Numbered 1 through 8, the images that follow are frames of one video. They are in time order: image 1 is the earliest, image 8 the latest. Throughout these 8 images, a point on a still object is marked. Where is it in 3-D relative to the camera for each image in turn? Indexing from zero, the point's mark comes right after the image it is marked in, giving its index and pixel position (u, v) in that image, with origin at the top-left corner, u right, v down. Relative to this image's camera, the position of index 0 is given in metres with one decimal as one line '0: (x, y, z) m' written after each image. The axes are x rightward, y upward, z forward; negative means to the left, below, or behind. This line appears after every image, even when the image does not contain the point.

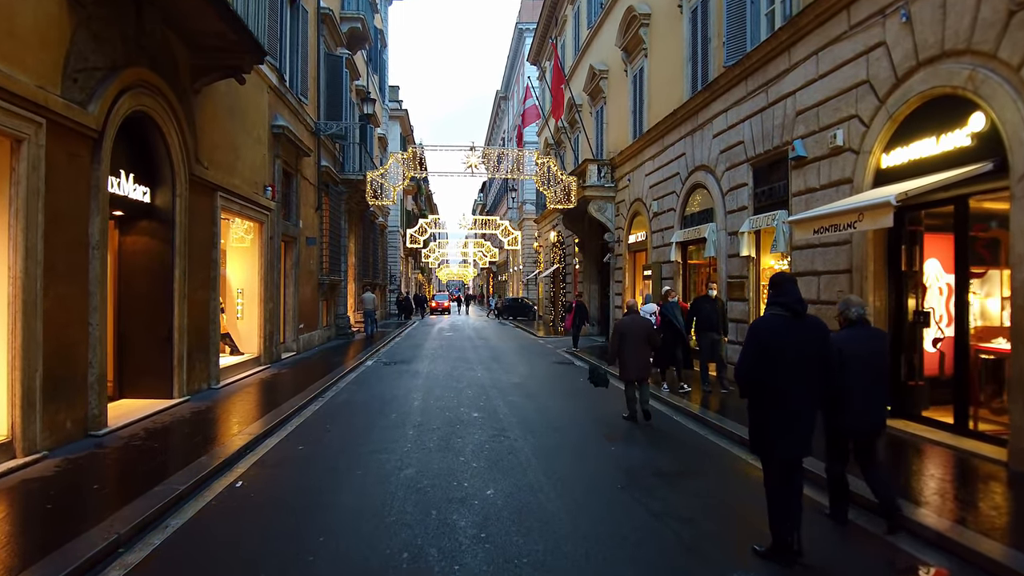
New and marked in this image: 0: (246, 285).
0: (-5.0, +0.1, +12.8) m
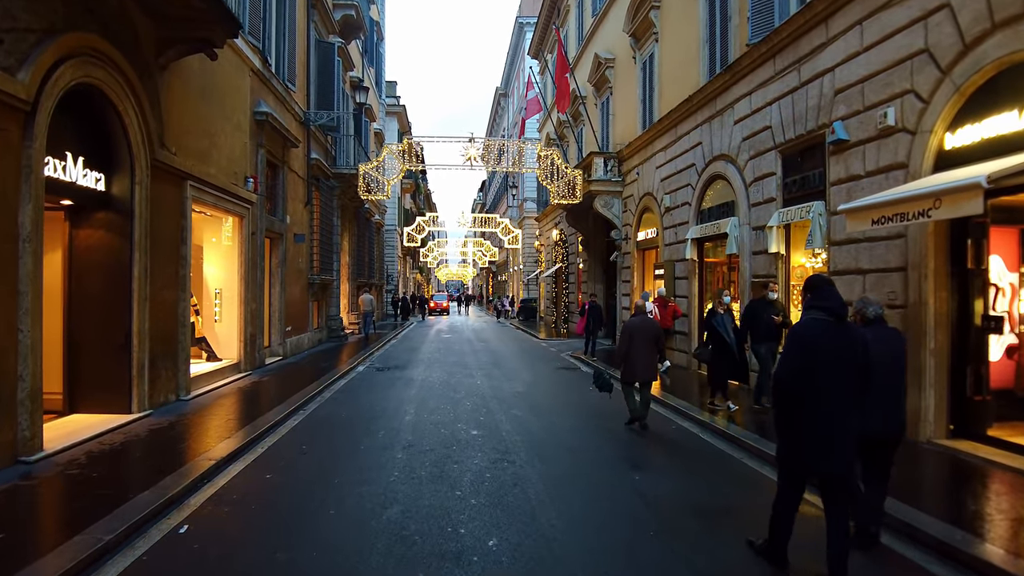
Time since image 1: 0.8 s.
0: (-5.0, +0.1, +11.7) m
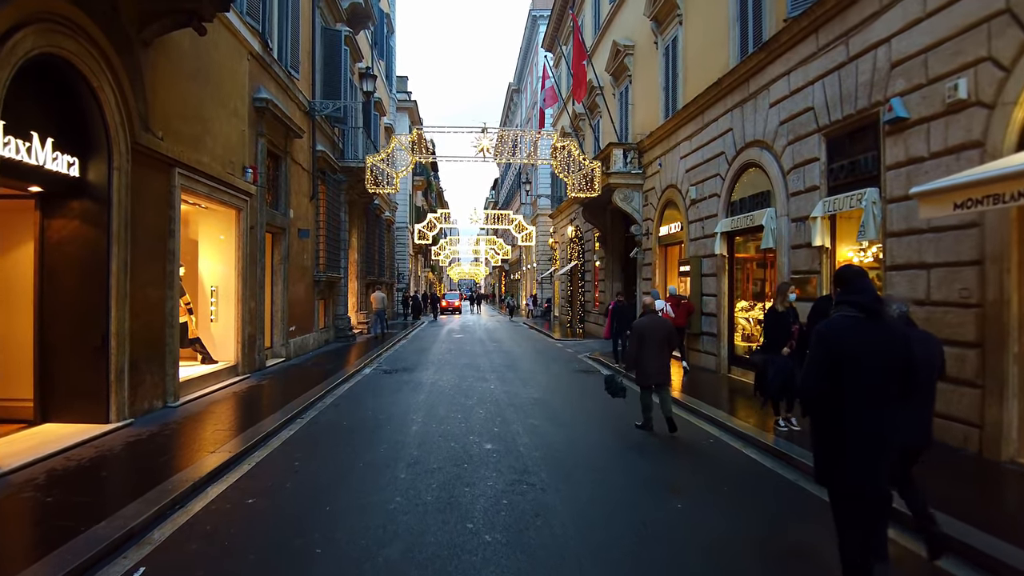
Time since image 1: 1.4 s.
0: (-4.7, +0.1, +11.0) m
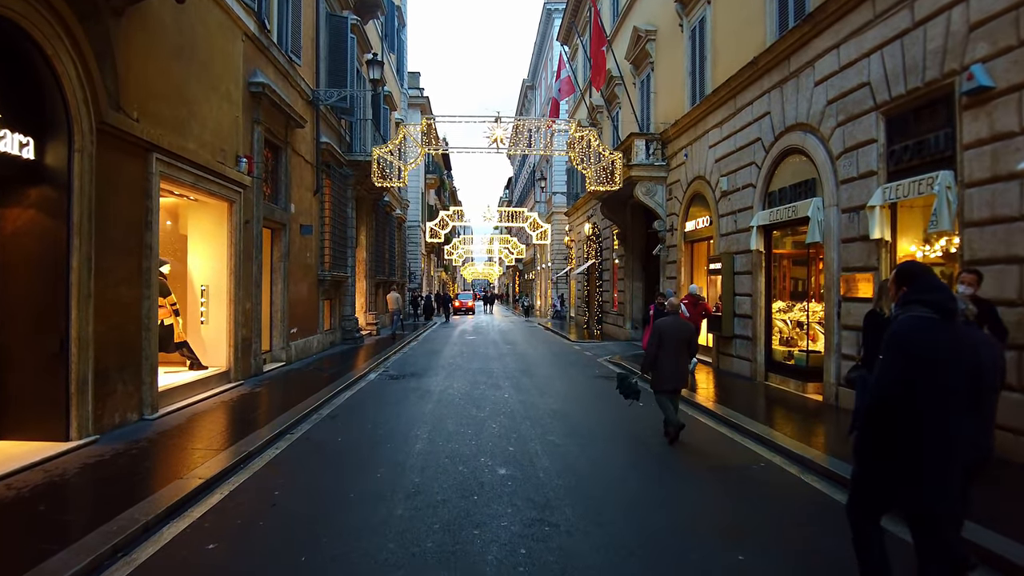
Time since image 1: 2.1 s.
0: (-4.5, +0.1, +10.1) m
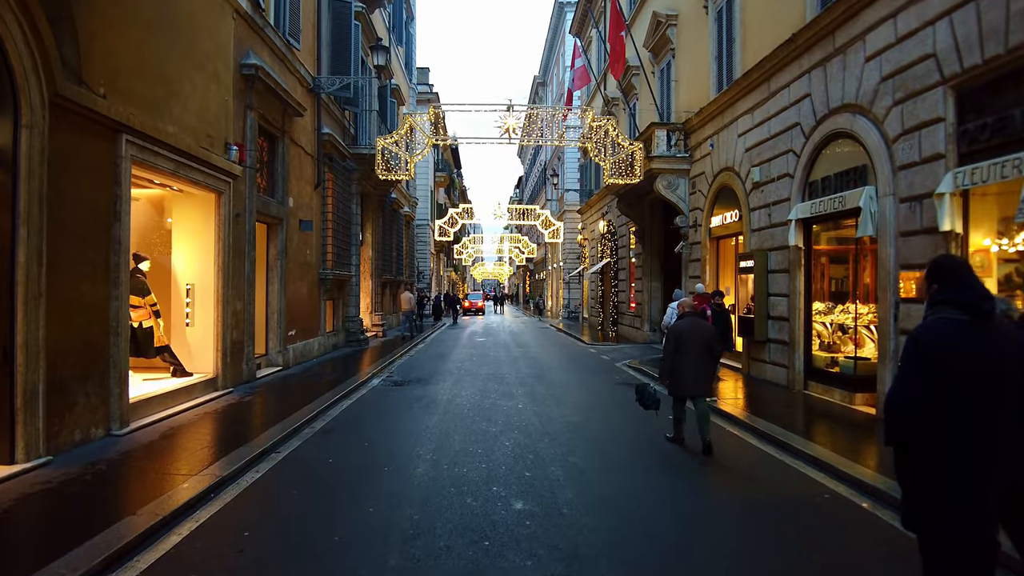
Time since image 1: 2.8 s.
0: (-4.3, +0.1, +9.3) m
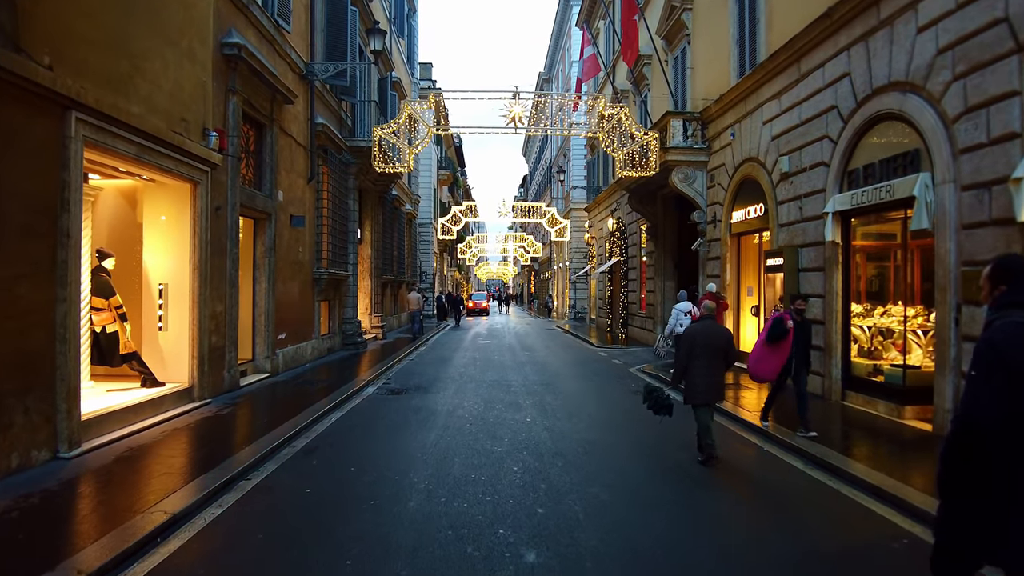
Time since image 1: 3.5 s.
0: (-4.2, +0.1, +8.4) m
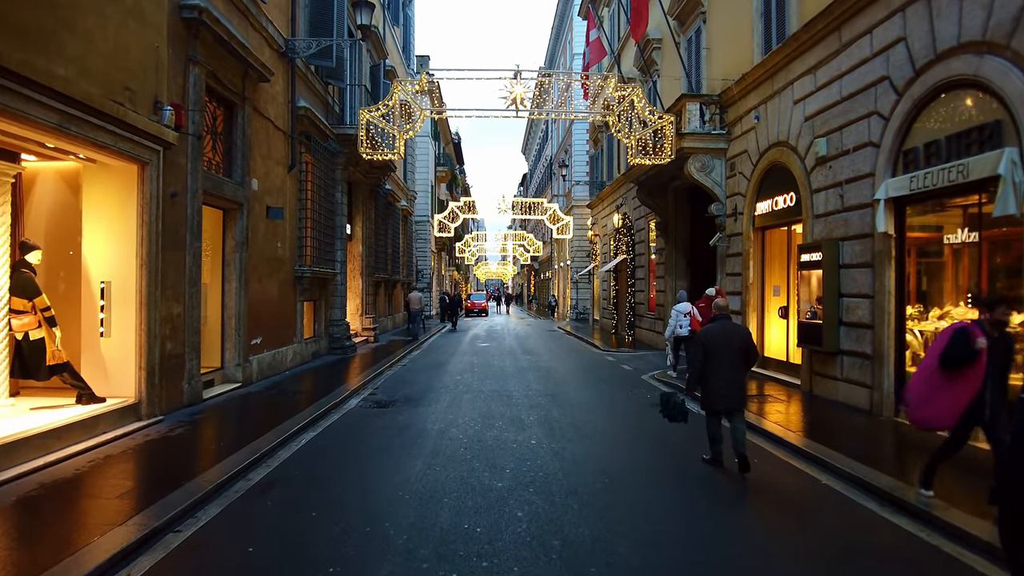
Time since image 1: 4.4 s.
0: (-4.2, +0.1, +7.2) m
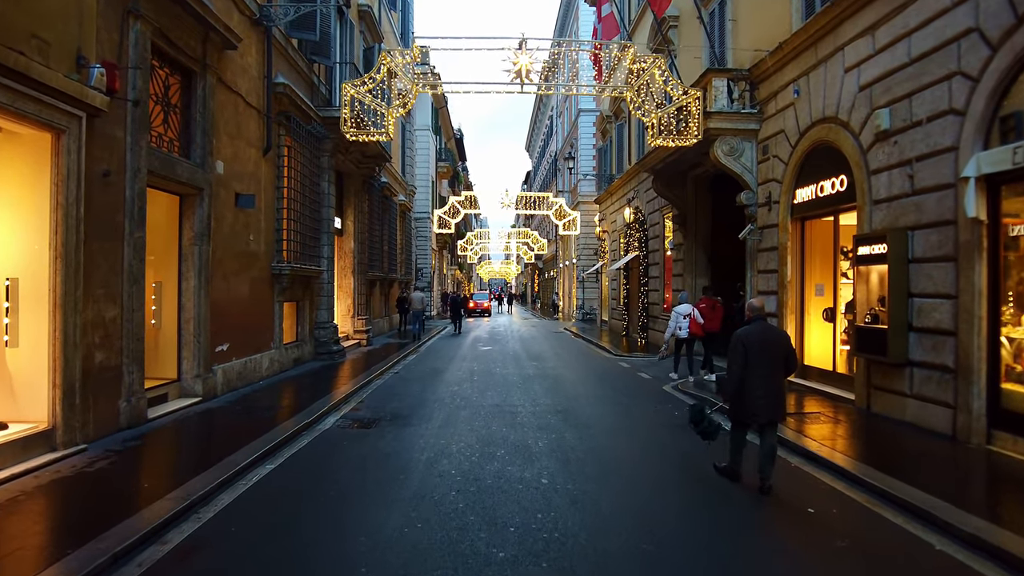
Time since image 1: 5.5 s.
0: (-4.1, +0.2, +5.8) m
